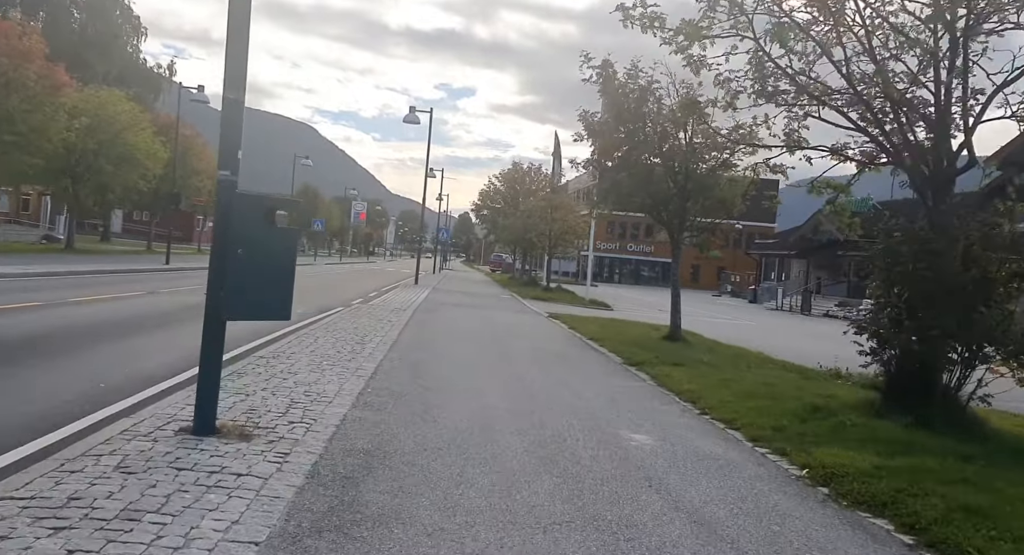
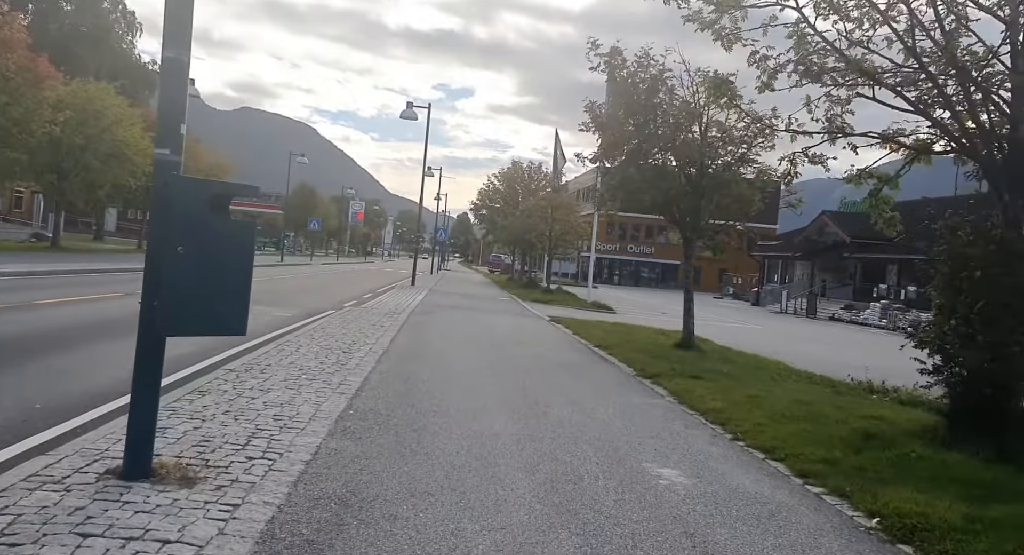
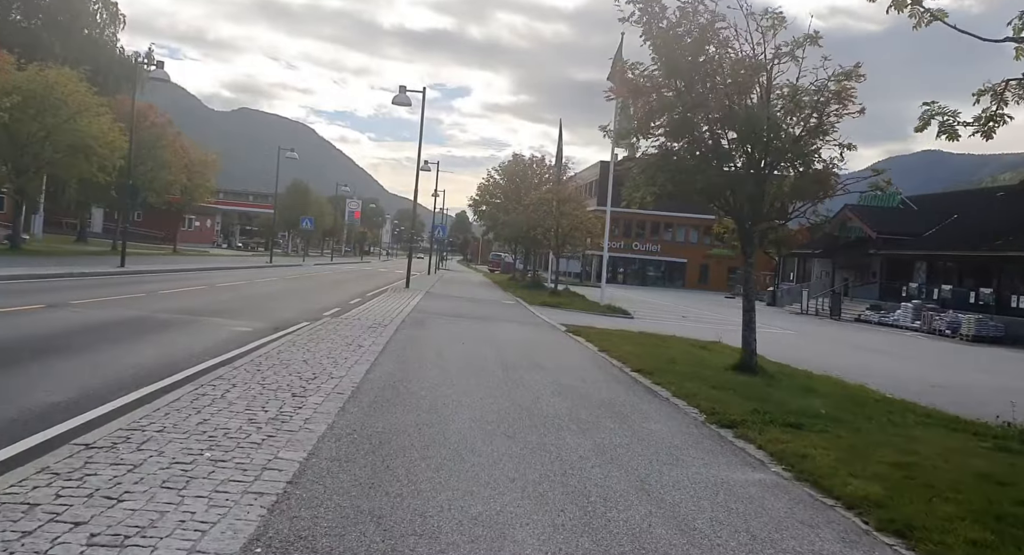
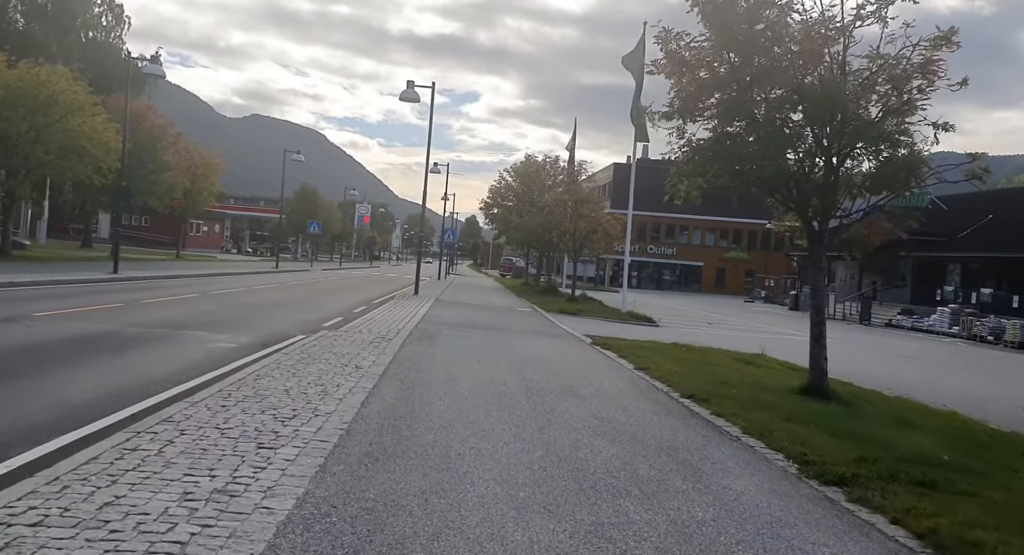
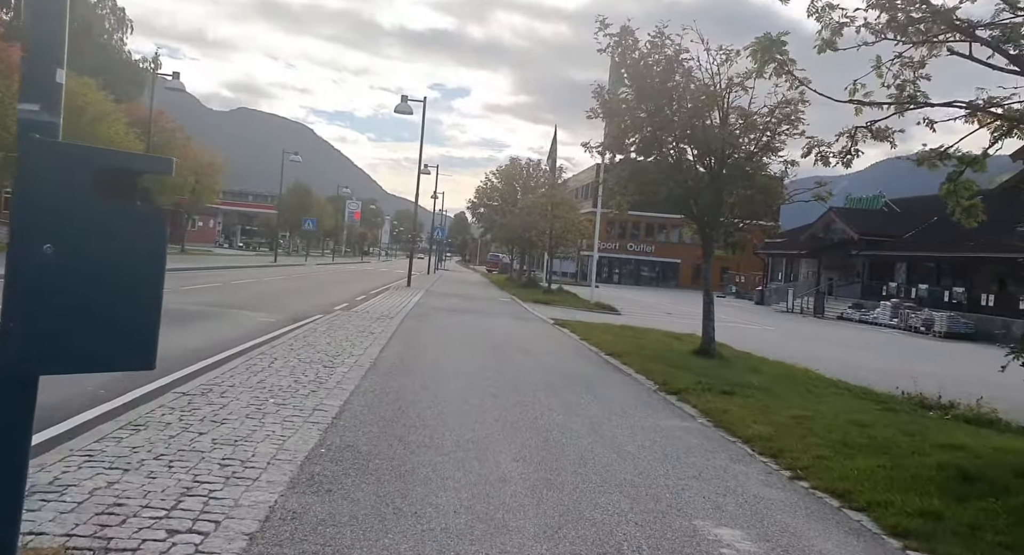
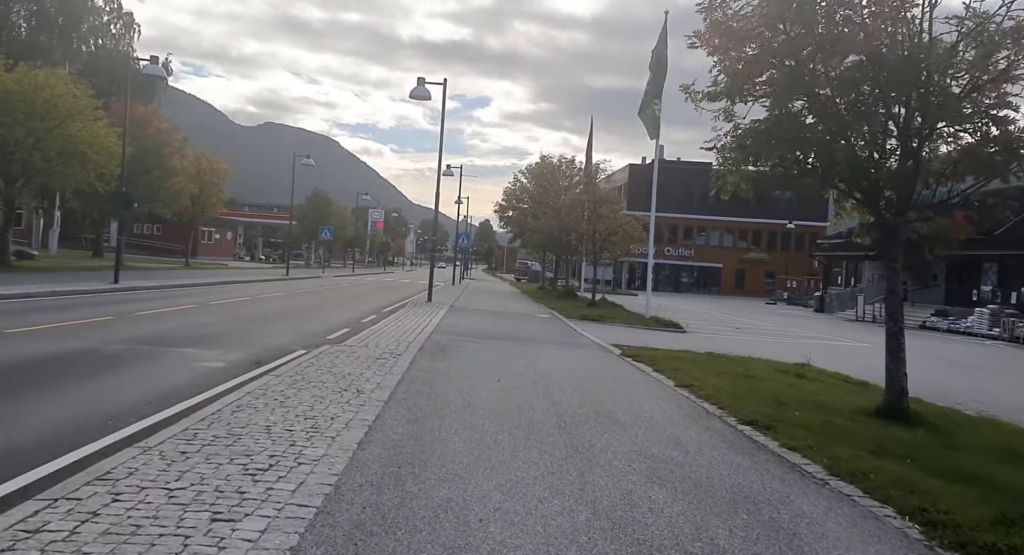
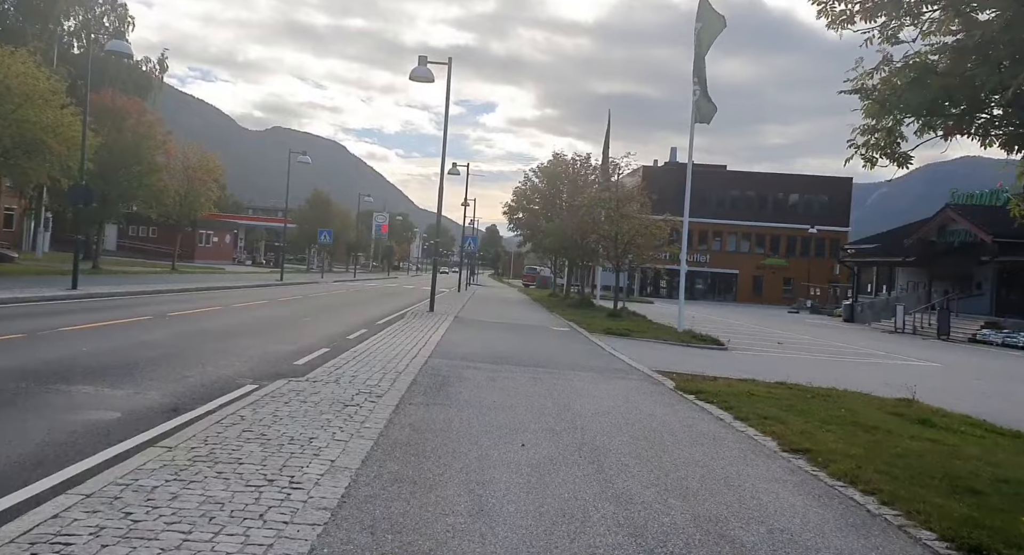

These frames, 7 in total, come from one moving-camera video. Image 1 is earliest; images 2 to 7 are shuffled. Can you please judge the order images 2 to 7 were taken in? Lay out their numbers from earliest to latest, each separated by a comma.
2, 5, 3, 4, 6, 7
